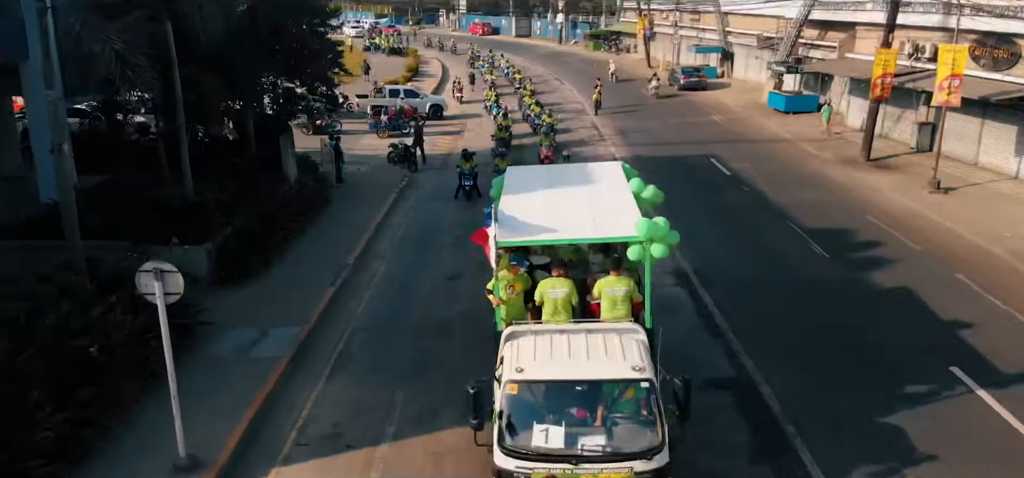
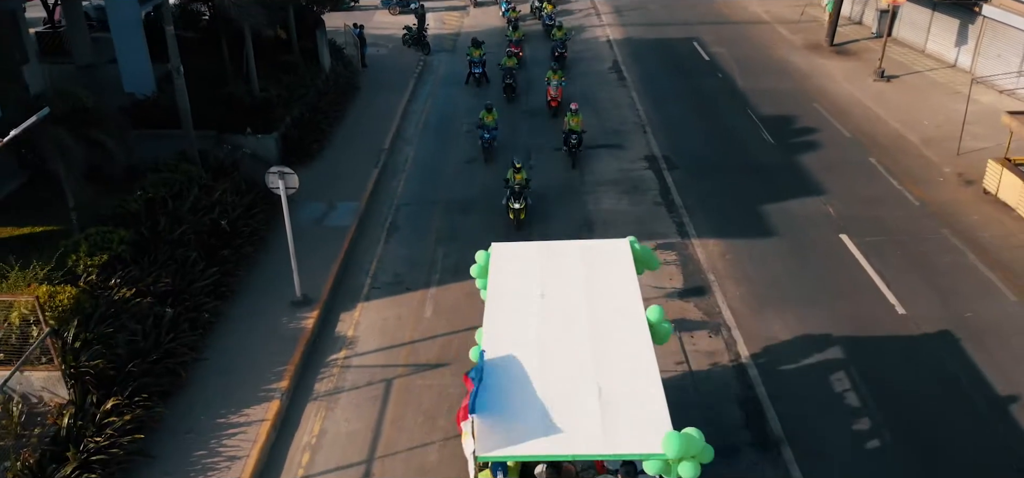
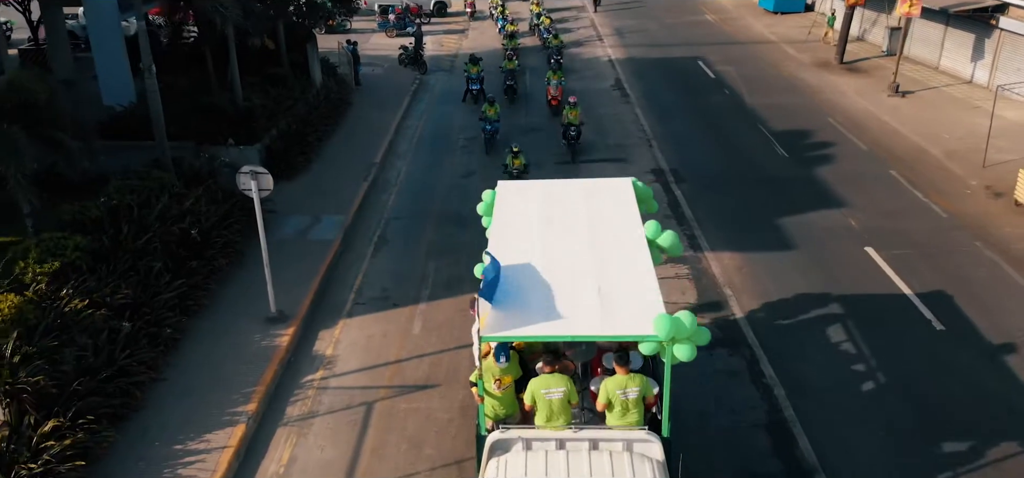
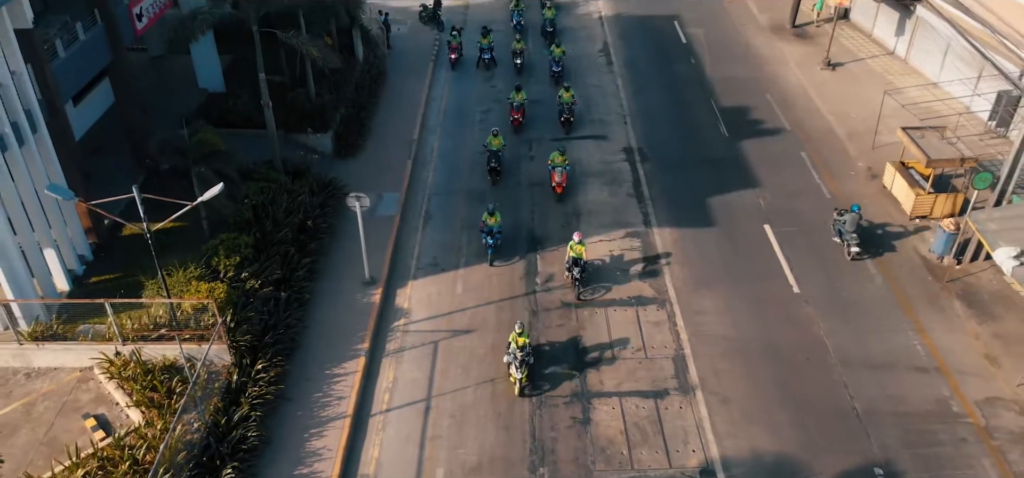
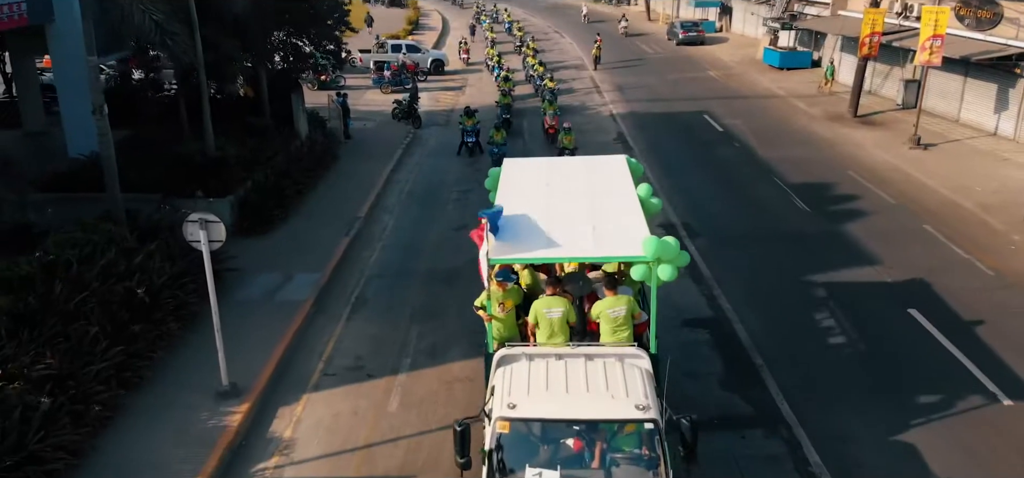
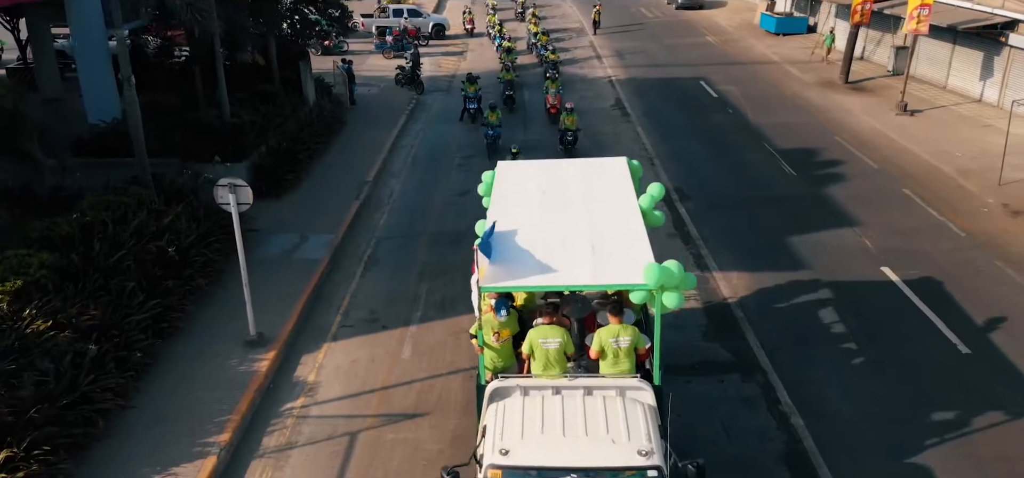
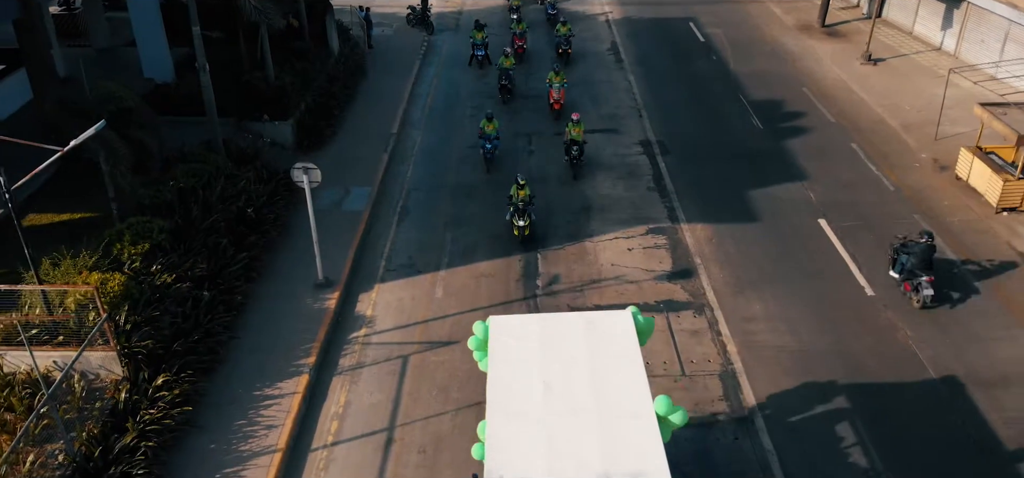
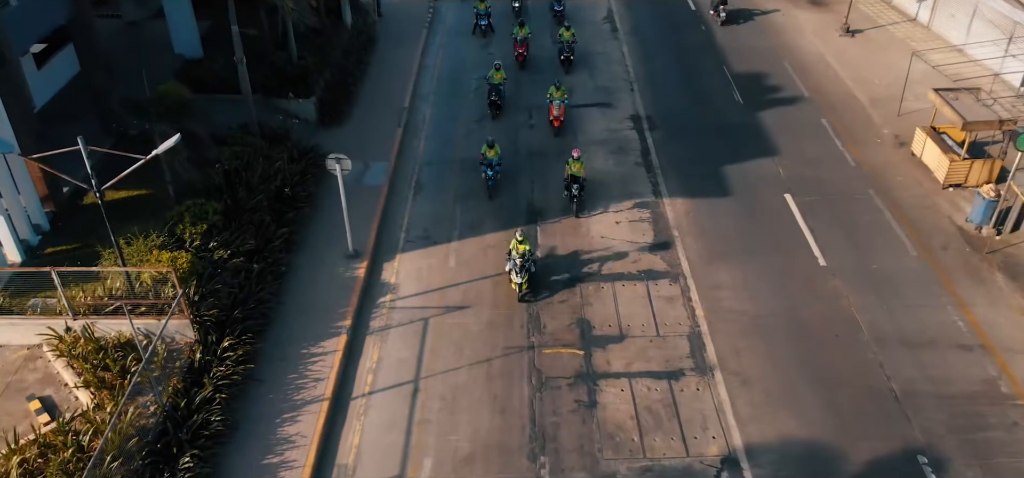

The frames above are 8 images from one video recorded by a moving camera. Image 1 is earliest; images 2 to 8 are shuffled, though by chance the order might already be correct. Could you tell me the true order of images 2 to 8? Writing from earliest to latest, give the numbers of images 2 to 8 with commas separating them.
5, 6, 3, 2, 7, 8, 4
